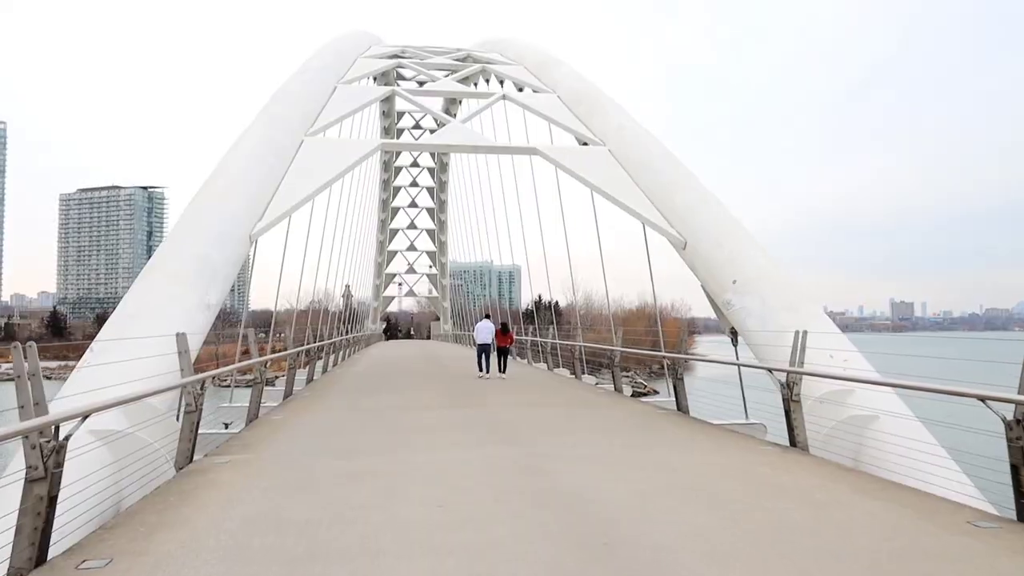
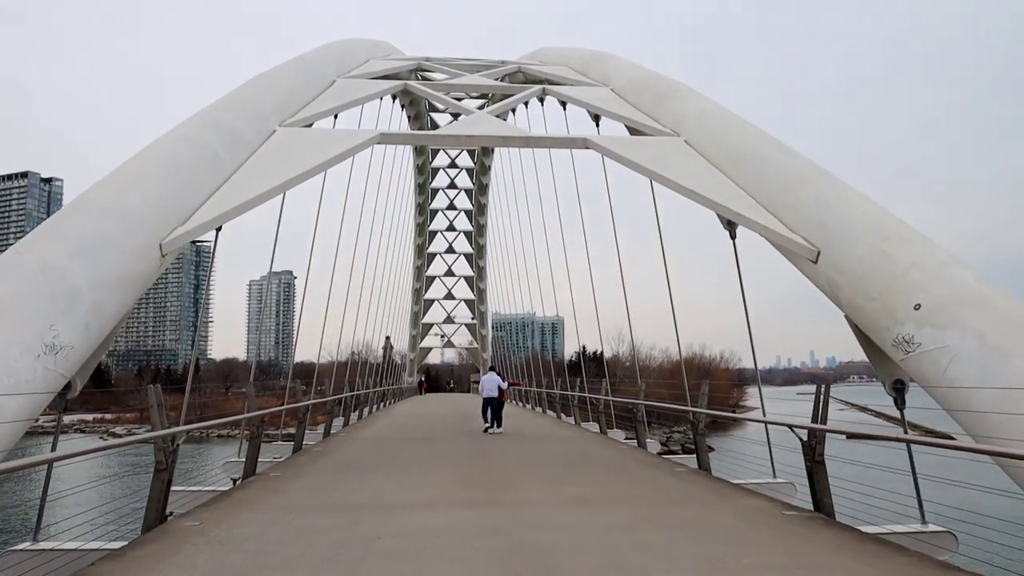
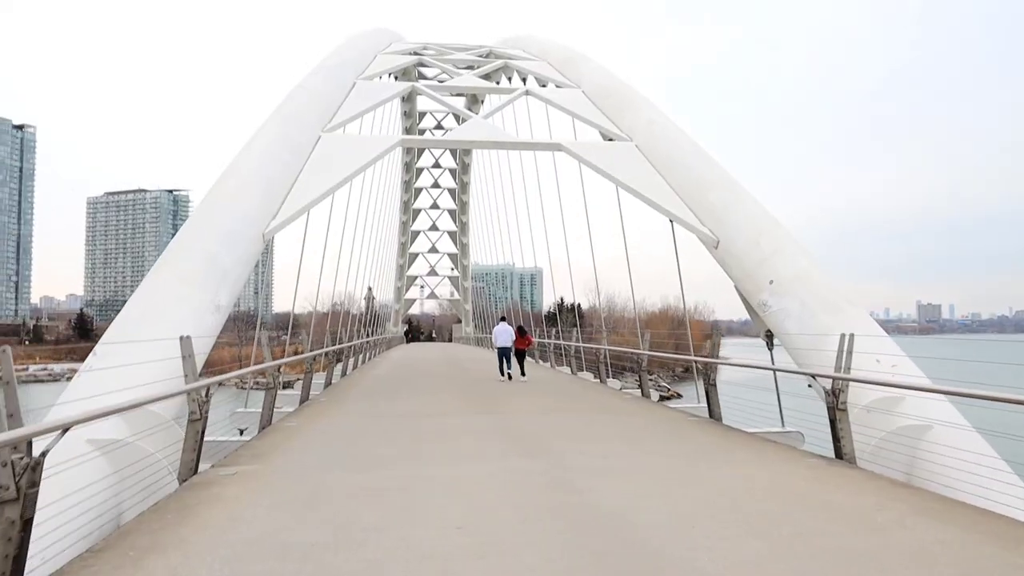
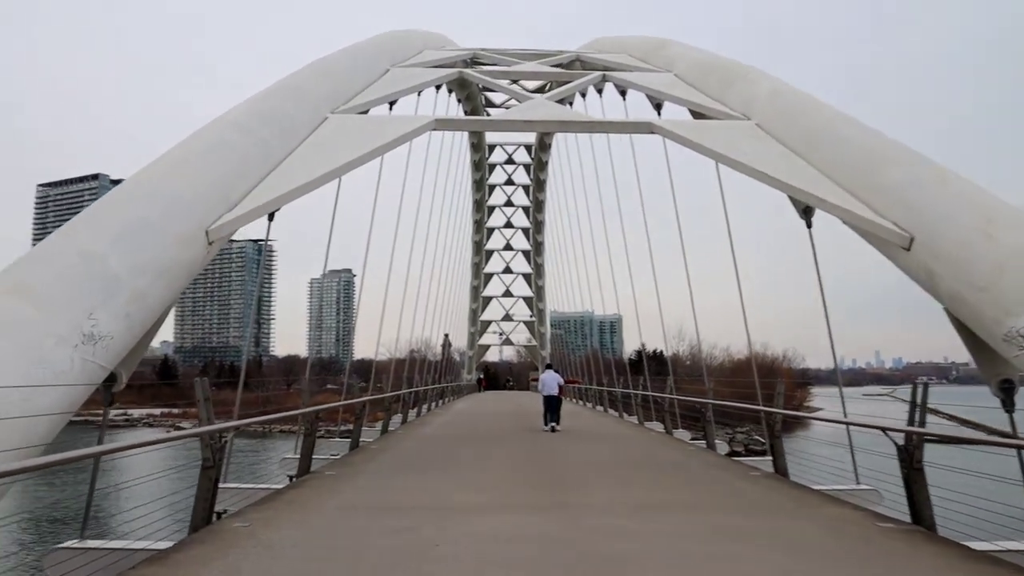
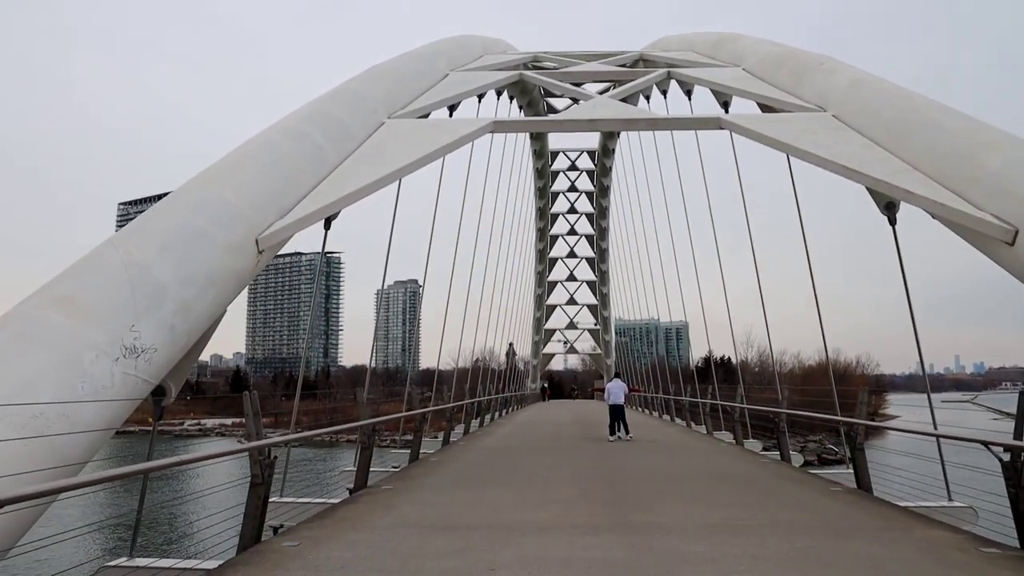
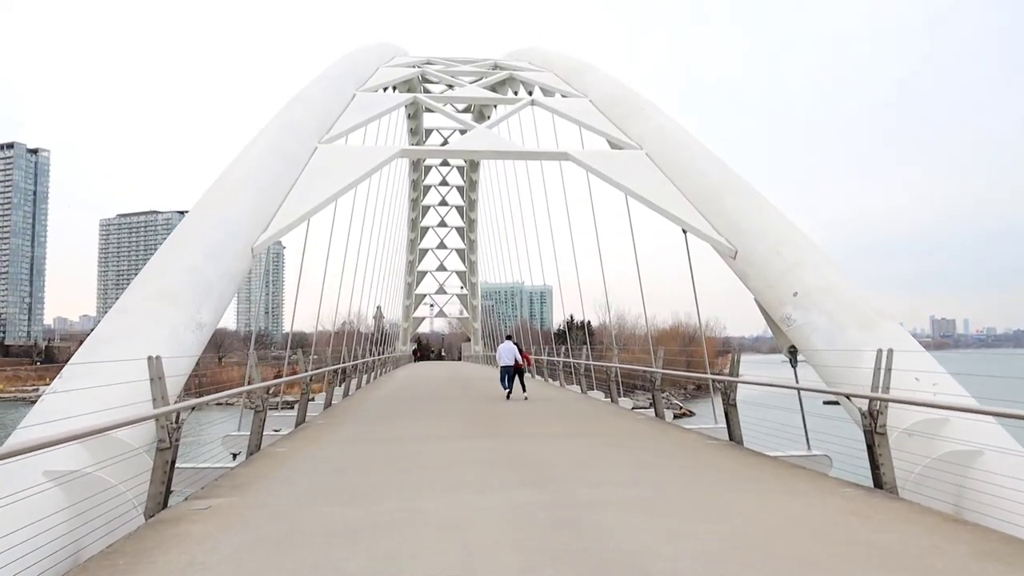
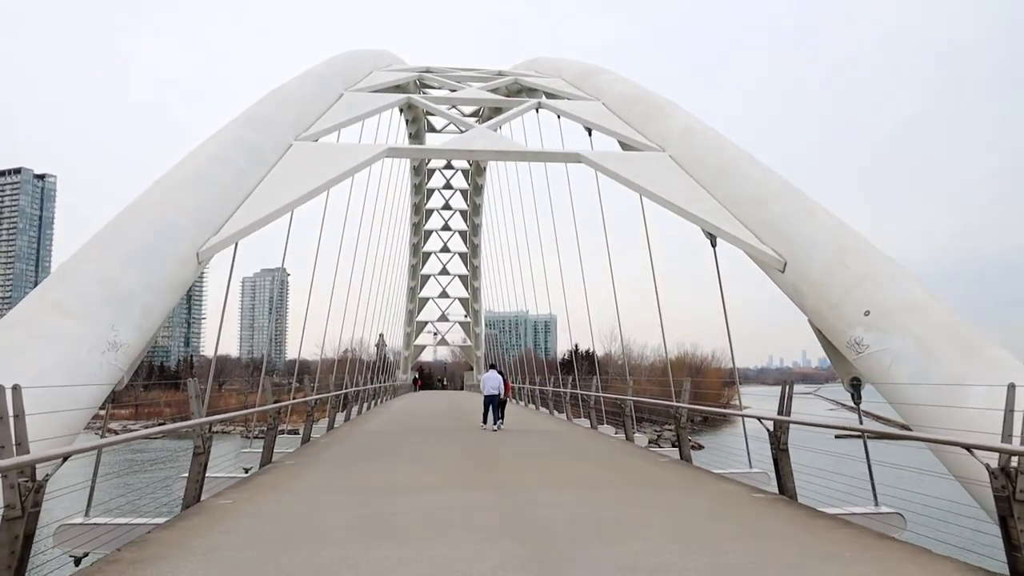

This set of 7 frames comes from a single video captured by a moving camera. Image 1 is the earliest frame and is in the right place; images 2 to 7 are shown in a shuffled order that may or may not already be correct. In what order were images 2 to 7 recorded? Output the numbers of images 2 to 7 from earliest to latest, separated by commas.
3, 6, 7, 2, 4, 5
